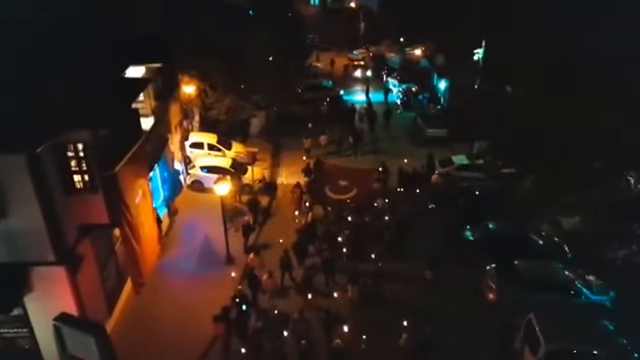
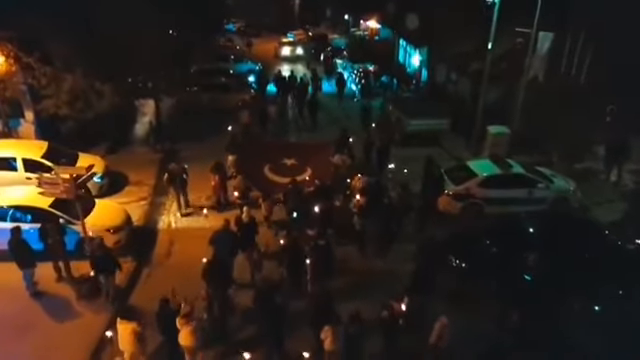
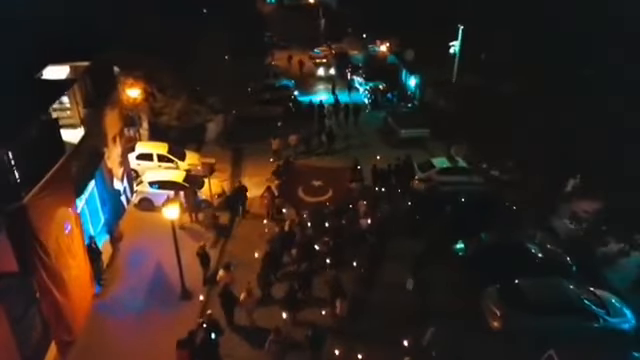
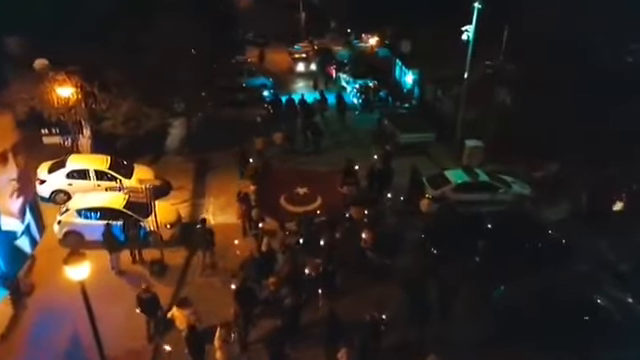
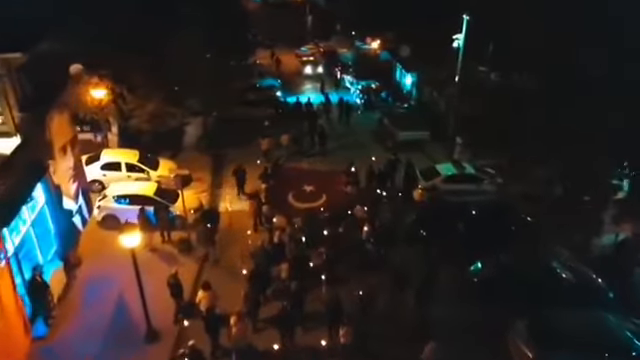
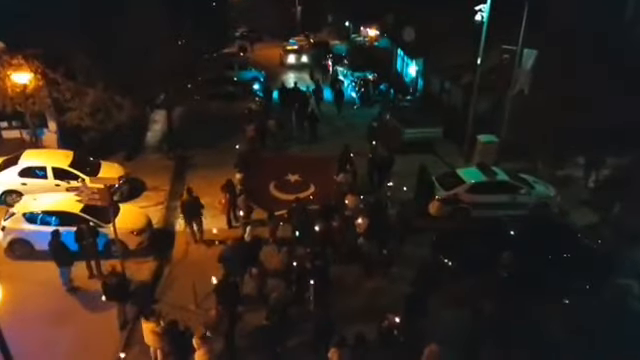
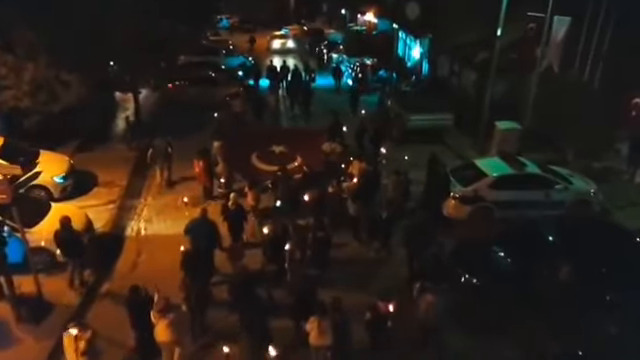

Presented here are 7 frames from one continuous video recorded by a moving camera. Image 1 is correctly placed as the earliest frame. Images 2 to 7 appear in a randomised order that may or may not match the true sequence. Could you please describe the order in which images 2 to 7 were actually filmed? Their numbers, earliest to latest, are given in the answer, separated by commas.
3, 5, 4, 6, 2, 7
